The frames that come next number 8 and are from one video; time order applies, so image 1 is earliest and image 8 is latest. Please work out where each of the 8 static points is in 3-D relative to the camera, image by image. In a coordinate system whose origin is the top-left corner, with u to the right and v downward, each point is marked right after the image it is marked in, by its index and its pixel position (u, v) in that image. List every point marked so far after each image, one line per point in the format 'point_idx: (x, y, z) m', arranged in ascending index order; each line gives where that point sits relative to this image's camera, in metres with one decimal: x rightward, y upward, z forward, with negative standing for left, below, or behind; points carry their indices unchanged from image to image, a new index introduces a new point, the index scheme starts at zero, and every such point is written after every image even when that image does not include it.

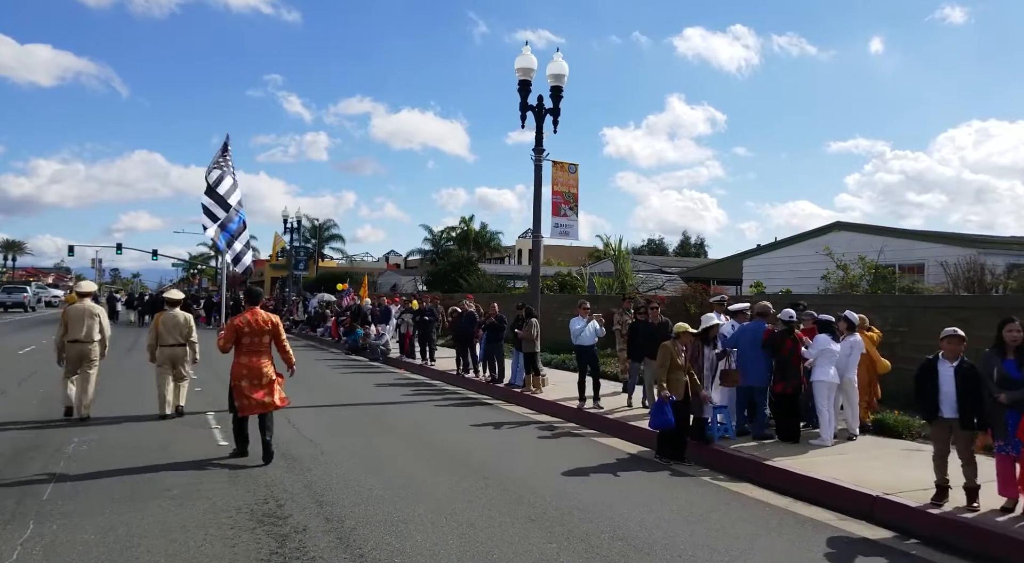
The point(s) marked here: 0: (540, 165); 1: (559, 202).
0: (+0.5, +2.2, +15.0) m
1: (+0.9, +1.5, +15.1) m
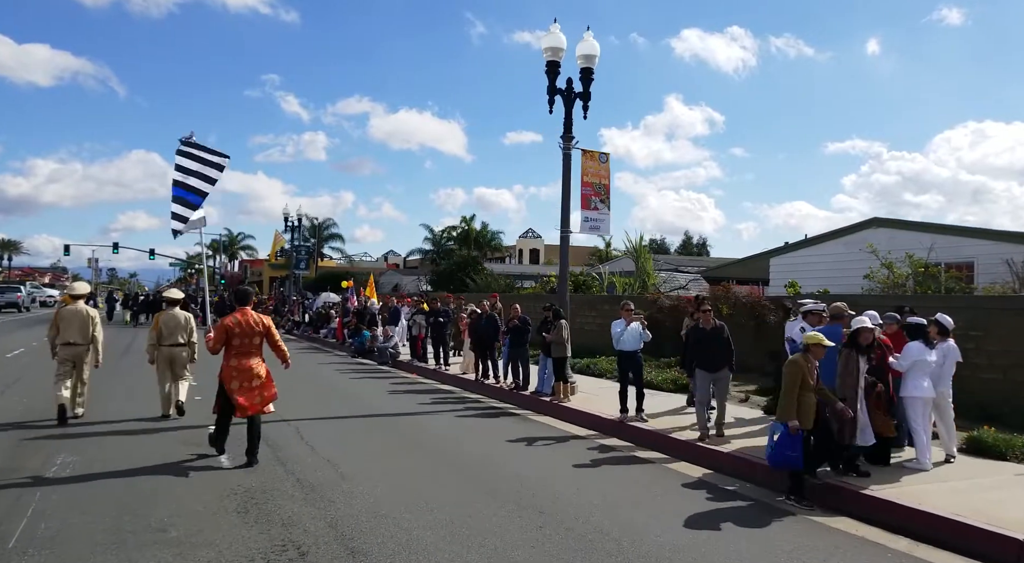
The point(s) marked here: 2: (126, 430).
0: (+1.0, +2.2, +13.8) m
1: (+1.3, +1.6, +13.9) m
2: (-5.2, -2.0, +10.8) m
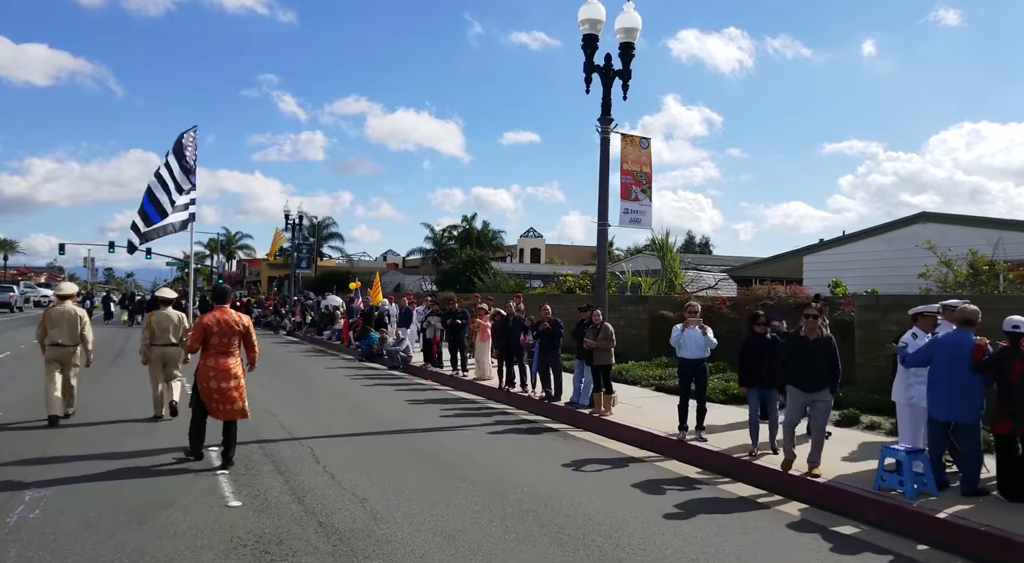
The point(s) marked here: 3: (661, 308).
0: (+1.5, +2.2, +12.4) m
1: (+1.8, +1.6, +12.6) m
2: (-4.7, -2.0, +9.4) m
3: (+3.6, -0.6, +19.5) m
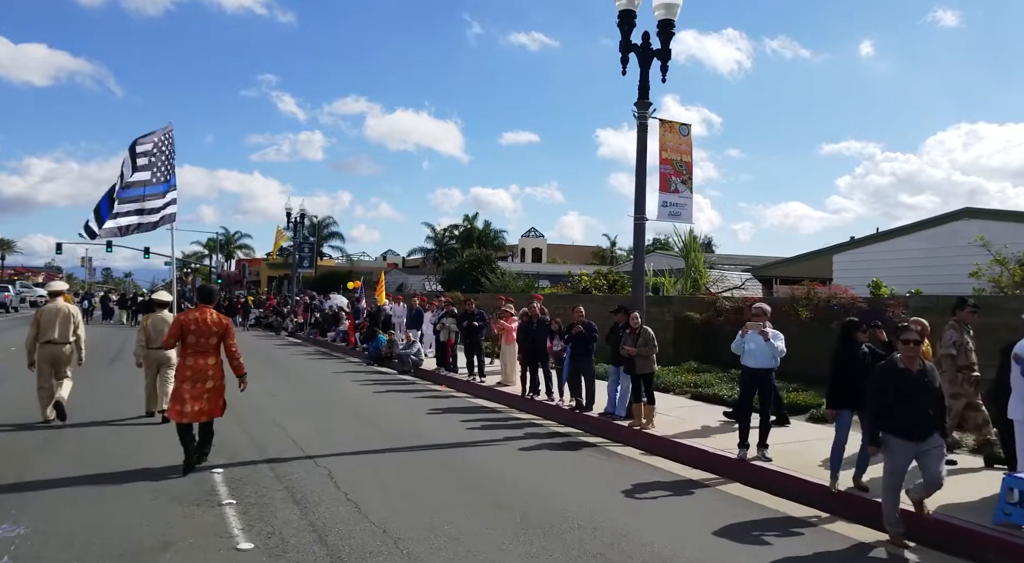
0: (+1.9, +2.3, +11.4) m
1: (+2.3, +1.6, +11.6) m
2: (-4.3, -1.9, +8.4) m
3: (+4.0, -0.6, +18.5) m
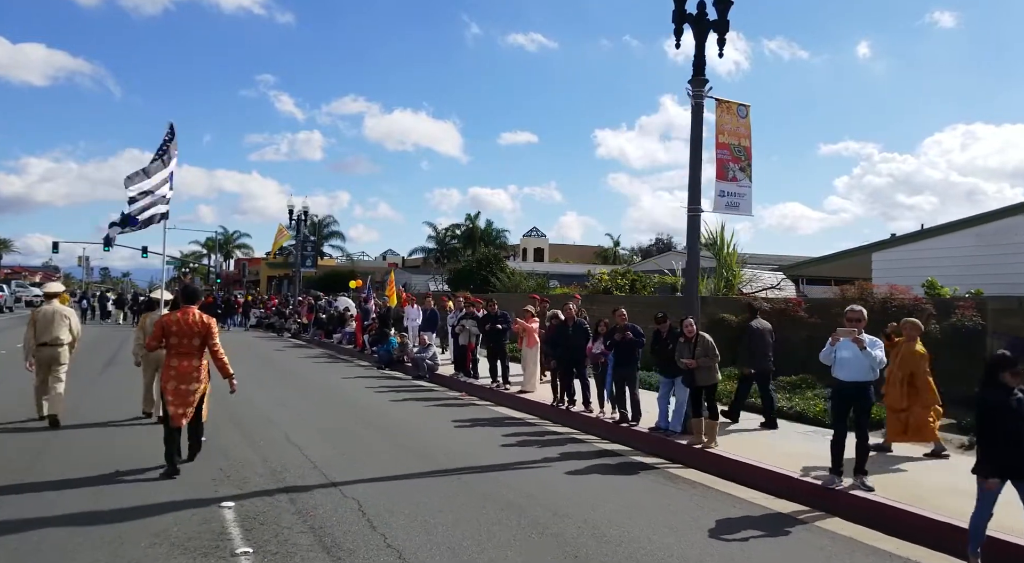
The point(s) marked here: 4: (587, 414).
0: (+2.4, +2.3, +10.2) m
1: (+2.8, +1.6, +10.4) m
2: (-3.7, -1.9, +7.2) m
3: (+4.5, -0.6, +17.3) m
4: (+1.1, -1.9, +11.4) m
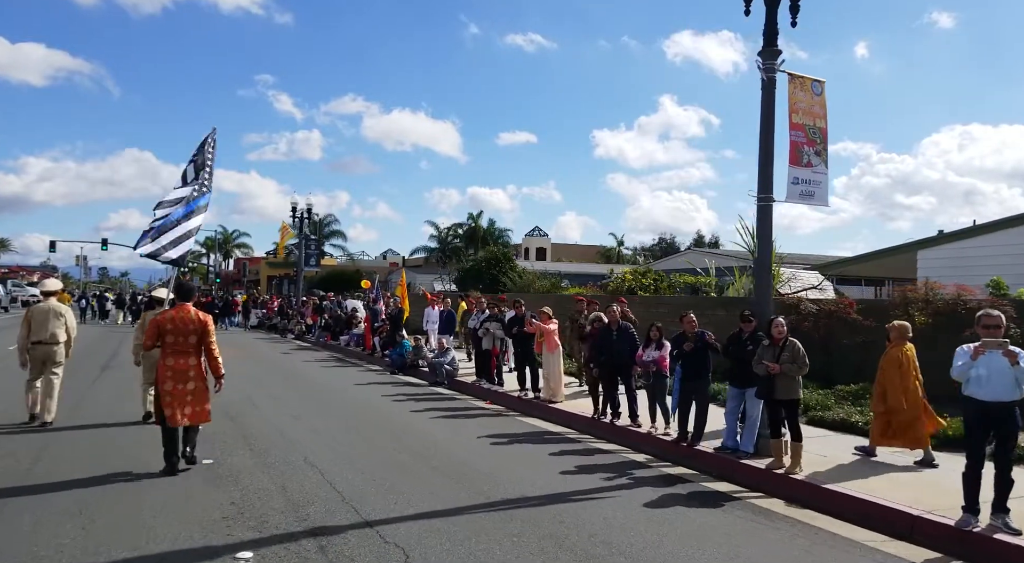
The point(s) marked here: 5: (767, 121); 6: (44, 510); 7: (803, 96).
0: (+3.0, +2.3, +9.0) m
1: (+3.3, +1.6, +9.2) m
2: (-3.2, -1.9, +6.0) m
3: (+5.0, -0.6, +16.1) m
4: (+1.6, -1.9, +10.2) m
5: (+2.9, +1.8, +9.0) m
6: (-3.8, -2.0, +6.5) m
7: (+3.4, +2.1, +9.2) m
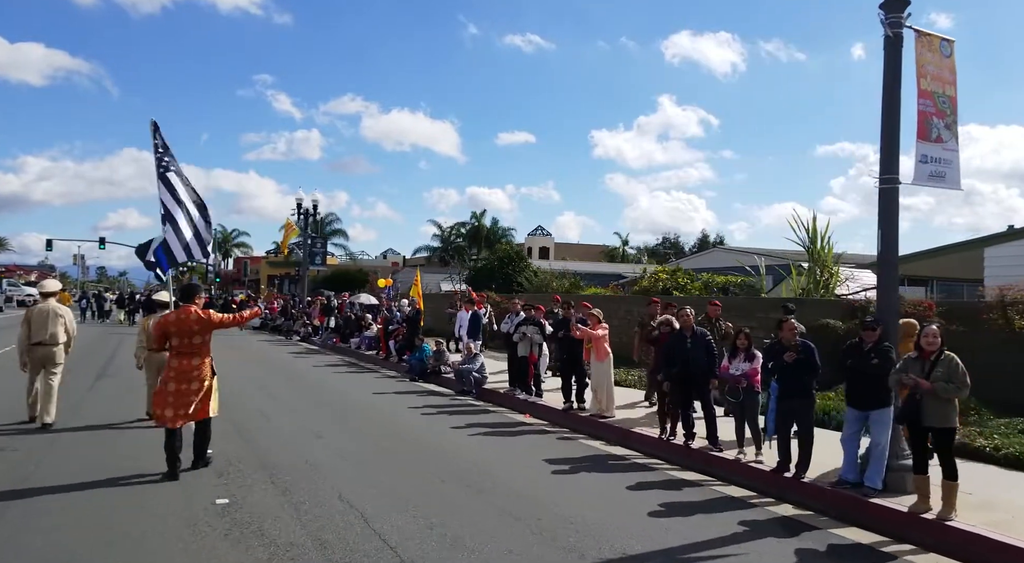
0: (+3.6, +2.3, +7.5) m
1: (+4.0, +1.6, +7.7) m
2: (-2.5, -1.9, +4.4) m
3: (+5.7, -0.6, +14.6) m
4: (+2.3, -1.9, +8.7) m
5: (+3.6, +1.8, +7.5) m
6: (-3.1, -1.9, +5.0) m
7: (+4.0, +2.1, +7.7) m
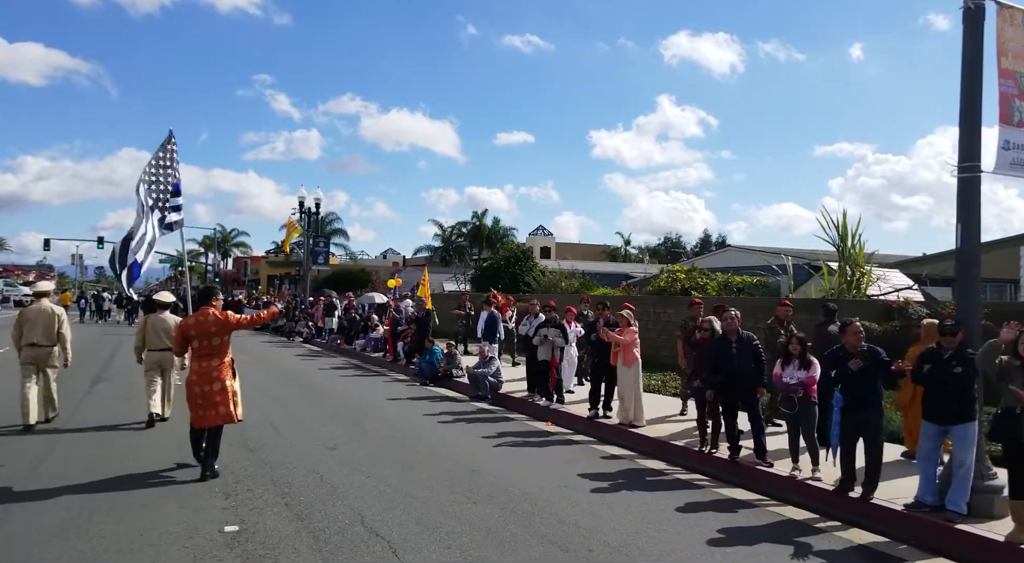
0: (+4.0, +2.3, +6.8) m
1: (+4.3, +1.6, +6.9) m
2: (-2.2, -1.9, +3.7) m
3: (+6.0, -0.6, +13.9) m
4: (+2.6, -1.9, +8.0) m
5: (+3.9, +1.8, +6.8) m
6: (-2.8, -1.9, +4.2) m
7: (+4.4, +2.1, +7.0) m
